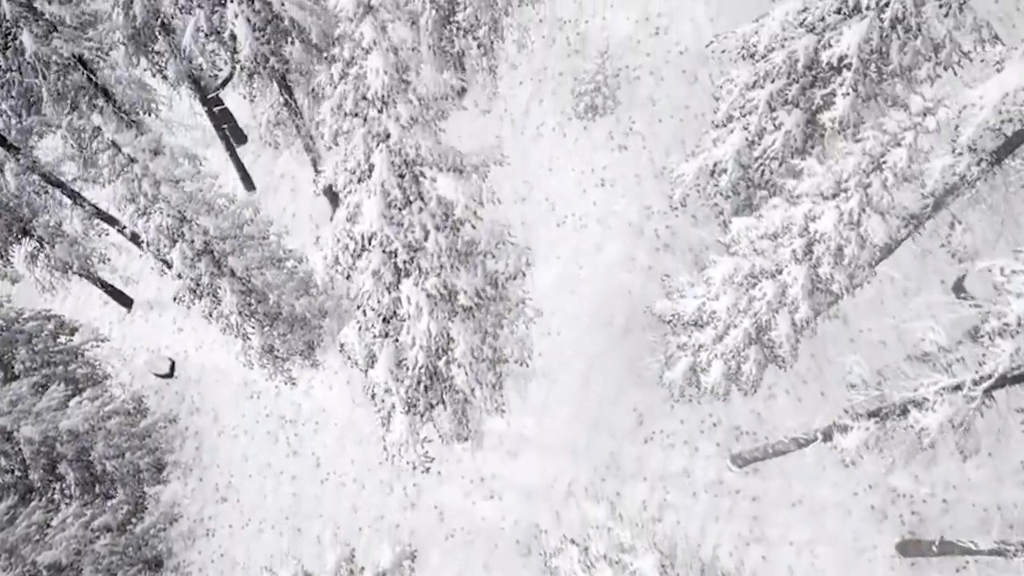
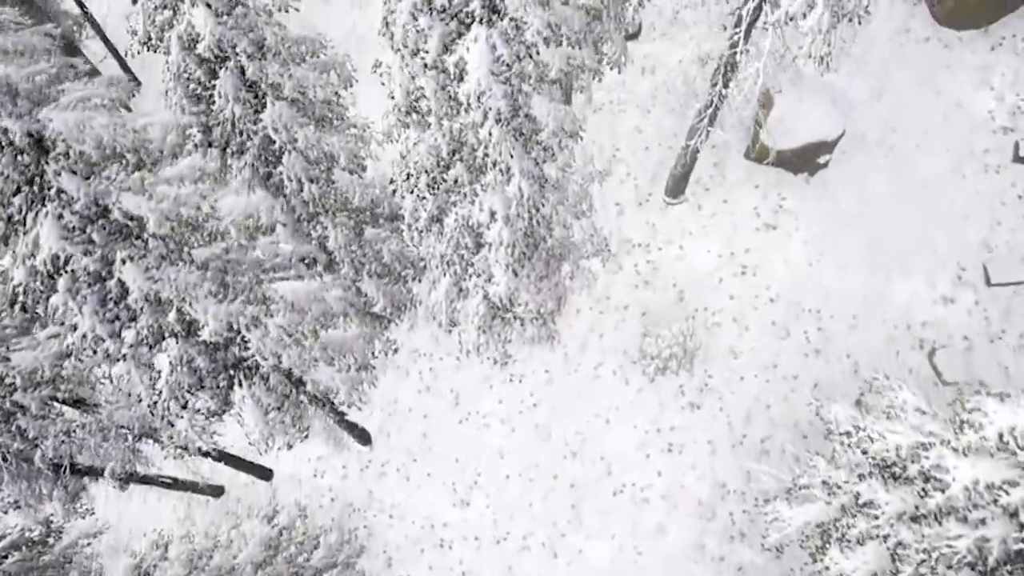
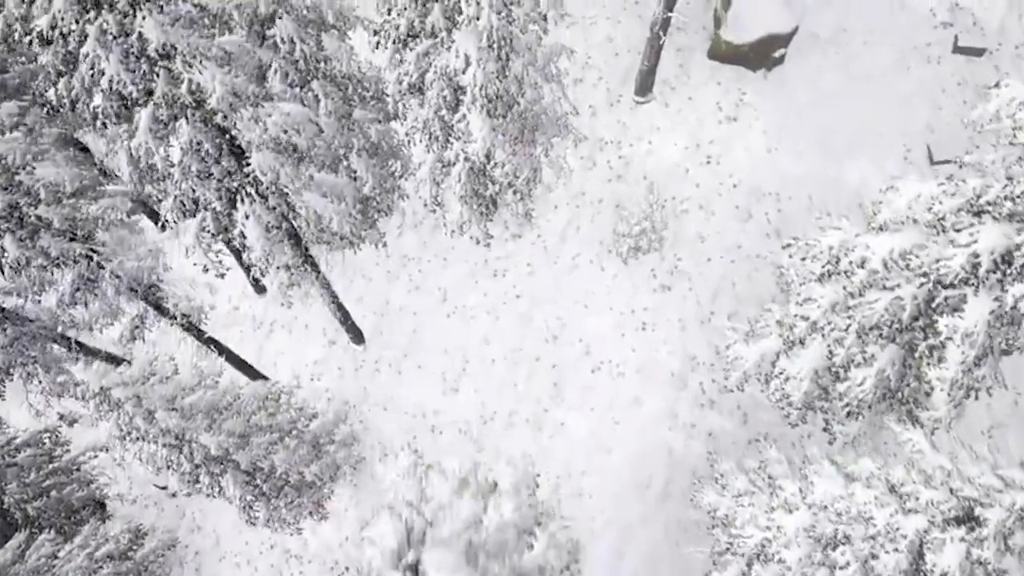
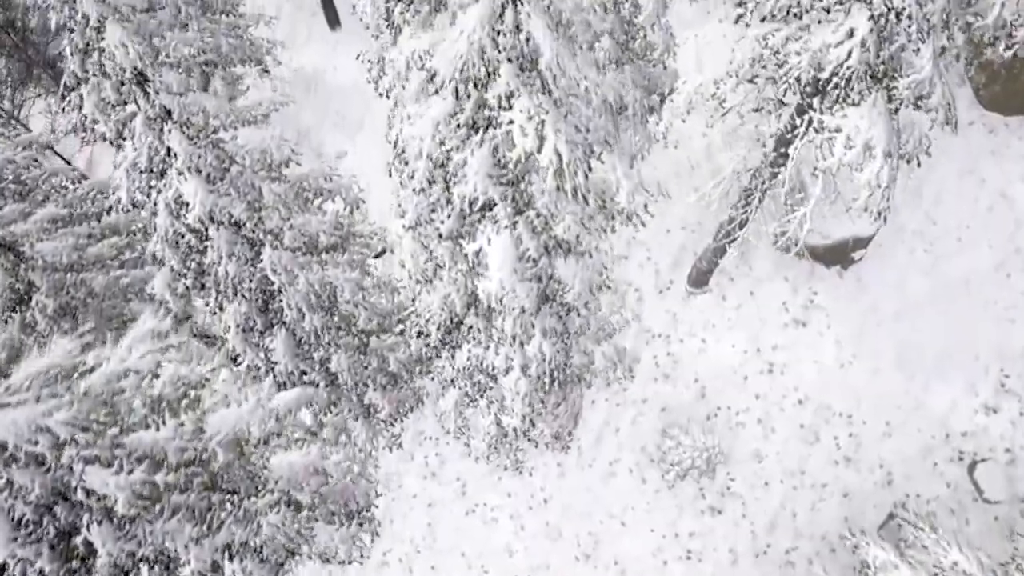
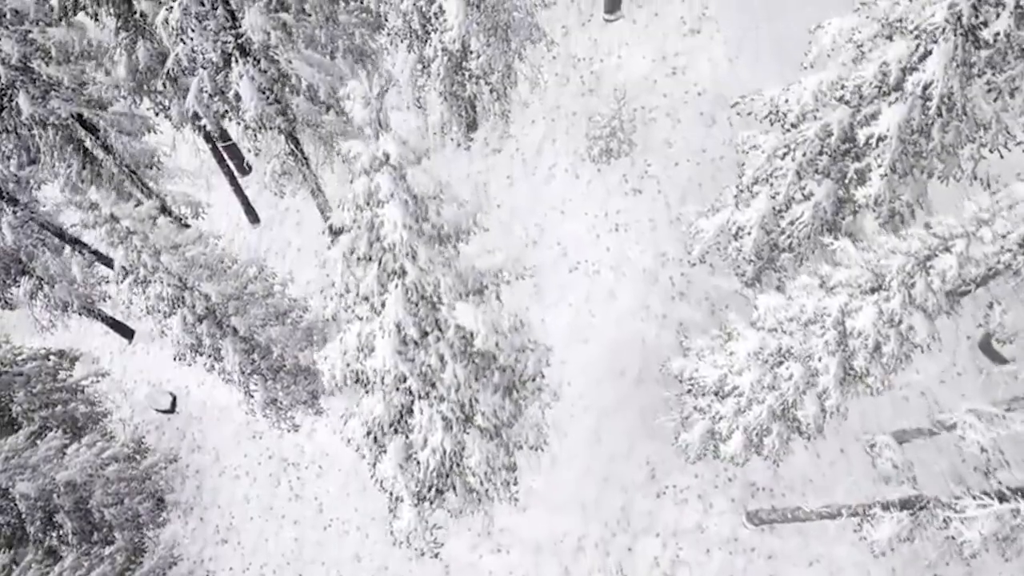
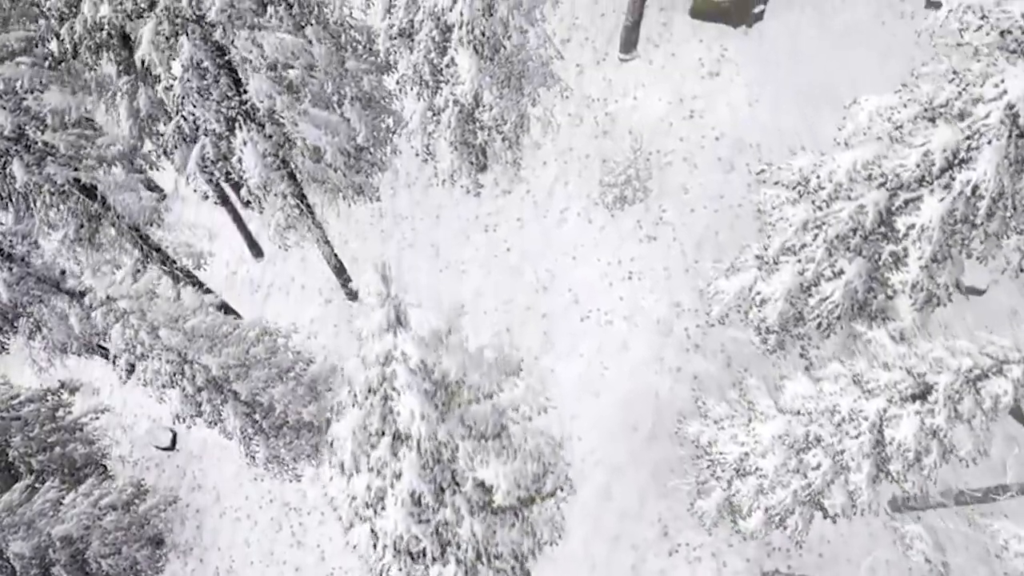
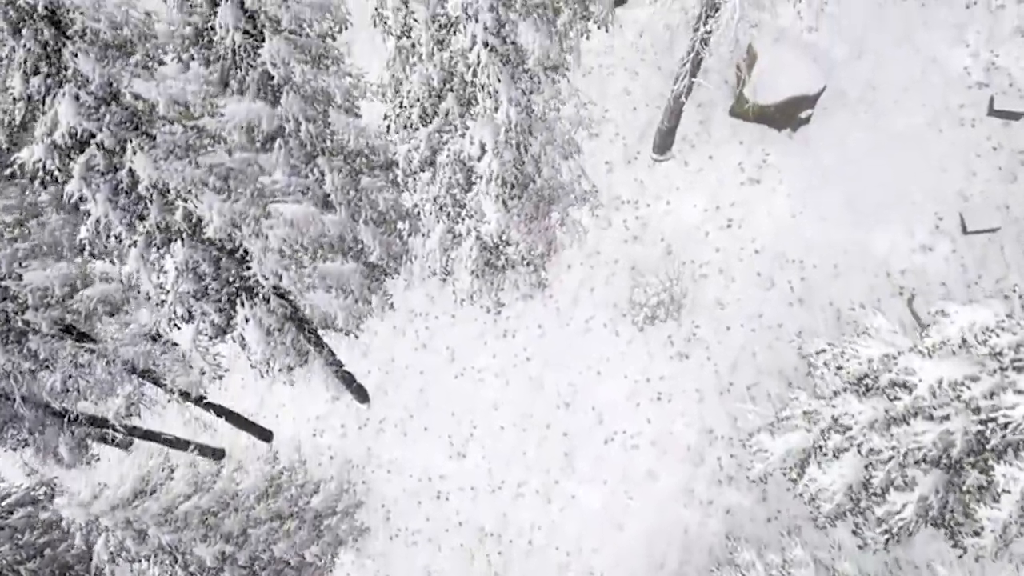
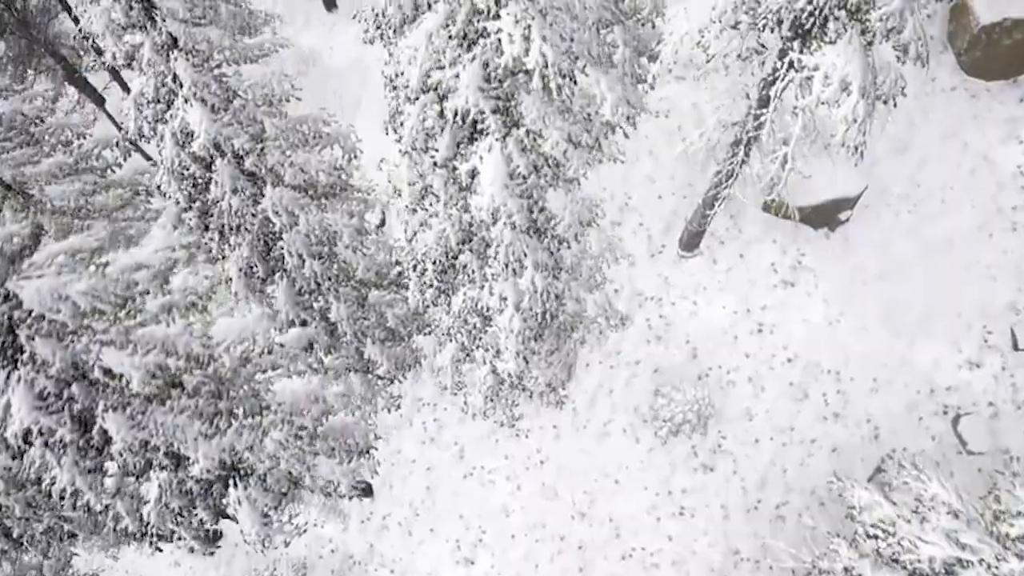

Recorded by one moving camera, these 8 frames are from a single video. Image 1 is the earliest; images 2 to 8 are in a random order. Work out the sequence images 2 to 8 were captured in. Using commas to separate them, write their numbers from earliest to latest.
5, 6, 3, 7, 2, 8, 4
